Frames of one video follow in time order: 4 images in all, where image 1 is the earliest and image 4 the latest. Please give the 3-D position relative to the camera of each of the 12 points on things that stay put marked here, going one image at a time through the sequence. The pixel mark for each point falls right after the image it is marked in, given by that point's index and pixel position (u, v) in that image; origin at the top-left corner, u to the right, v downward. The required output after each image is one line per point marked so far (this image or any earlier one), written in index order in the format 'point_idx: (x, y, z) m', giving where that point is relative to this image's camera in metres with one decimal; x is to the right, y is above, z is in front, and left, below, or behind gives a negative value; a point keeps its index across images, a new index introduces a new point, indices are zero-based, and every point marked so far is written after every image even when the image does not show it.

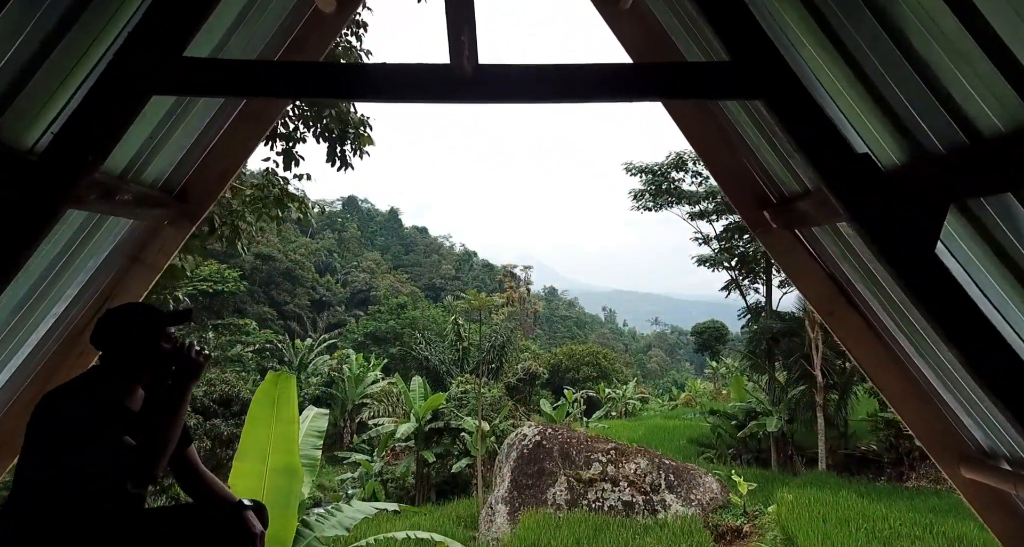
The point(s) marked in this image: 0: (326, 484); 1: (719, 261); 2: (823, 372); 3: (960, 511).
0: (-3.9, -4.4, +12.4) m
1: (+3.3, +0.2, +9.5) m
2: (+4.1, -1.3, +7.8) m
3: (+3.7, -2.0, +4.9) m
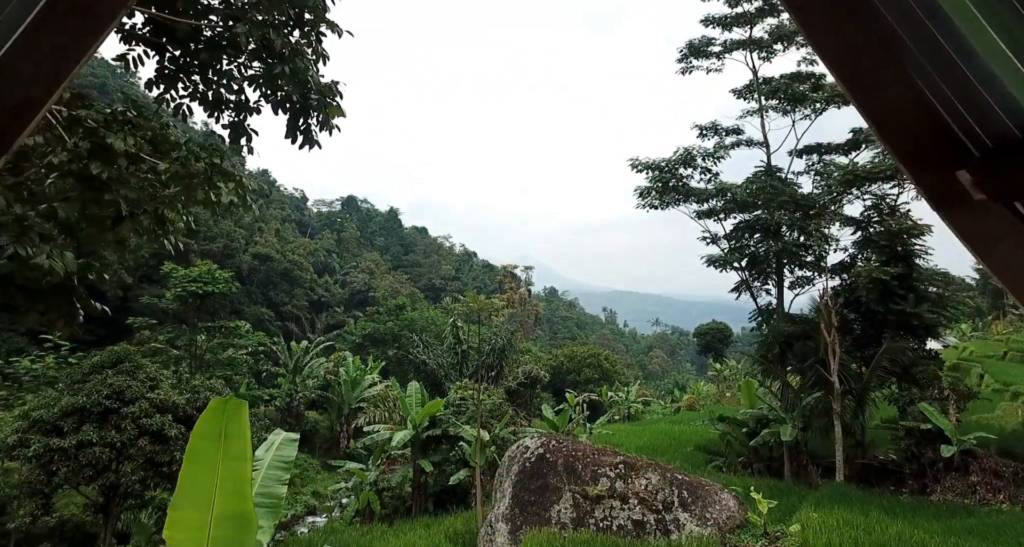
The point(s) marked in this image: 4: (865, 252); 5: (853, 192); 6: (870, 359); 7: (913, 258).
0: (-3.9, -4.5, +12.1) m
1: (+3.4, +0.2, +9.2) m
2: (+4.1, -1.3, +7.4) m
3: (+3.7, -2.0, +4.5) m
4: (+4.8, +0.3, +8.0) m
5: (+4.7, +1.1, +8.1) m
6: (+4.7, -1.1, +7.8) m
7: (+5.2, +0.2, +7.6) m
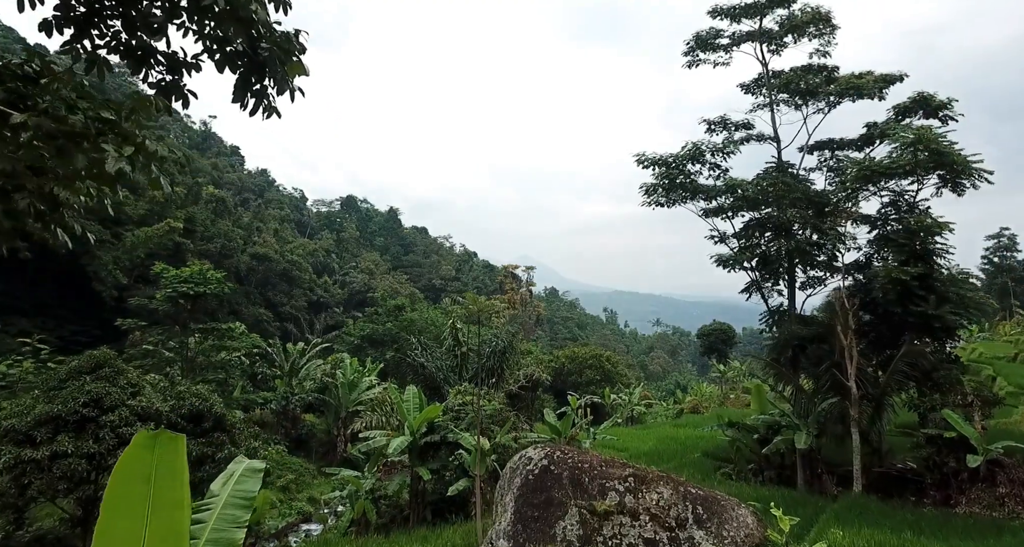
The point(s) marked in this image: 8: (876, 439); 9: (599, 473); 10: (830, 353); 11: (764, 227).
0: (-3.9, -4.5, +11.7) m
1: (+3.4, +0.2, +8.8) m
2: (+4.1, -1.3, +7.1) m
3: (+3.8, -2.0, +4.2) m
4: (+4.8, +0.3, +7.6) m
5: (+4.7, +1.1, +7.7) m
6: (+4.7, -1.1, +7.4) m
7: (+5.2, +0.2, +7.3) m
8: (+4.4, -2.0, +7.2) m
9: (+0.7, -1.7, +5.0) m
10: (+4.1, -1.0, +7.6) m
11: (+3.7, +0.7, +8.6) m
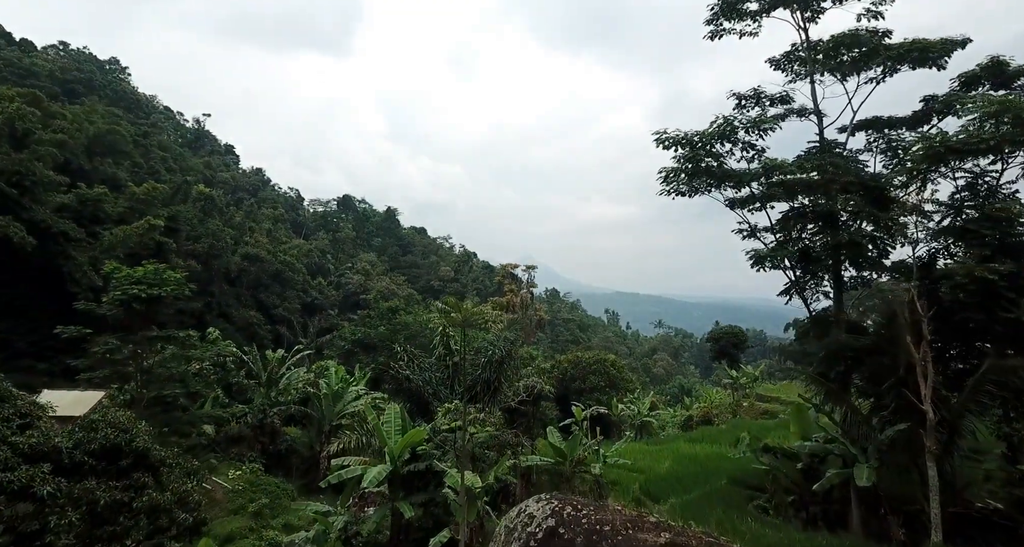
0: (-3.9, -4.5, +10.4) m
1: (+3.3, +0.2, +7.5) m
2: (+4.1, -1.3, +5.8) m
3: (+3.7, -2.0, +2.9) m
4: (+4.8, +0.3, +6.3) m
5: (+4.6, +1.1, +6.4) m
6: (+4.7, -1.1, +6.1) m
7: (+5.1, +0.2, +6.0) m
8: (+4.4, -2.0, +5.9) m
9: (+0.7, -1.7, +3.7) m
10: (+4.1, -1.0, +6.3) m
11: (+3.6, +0.7, +7.3) m
